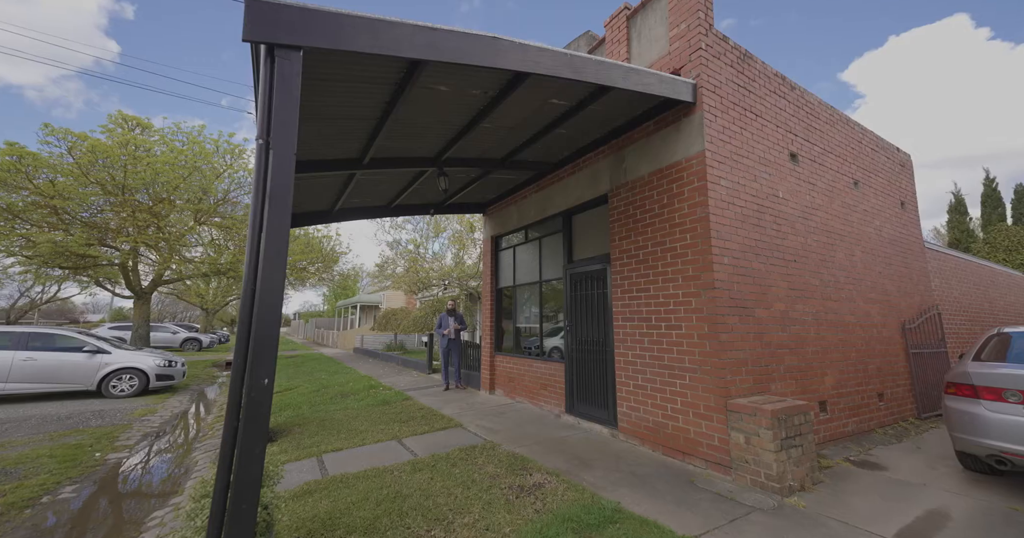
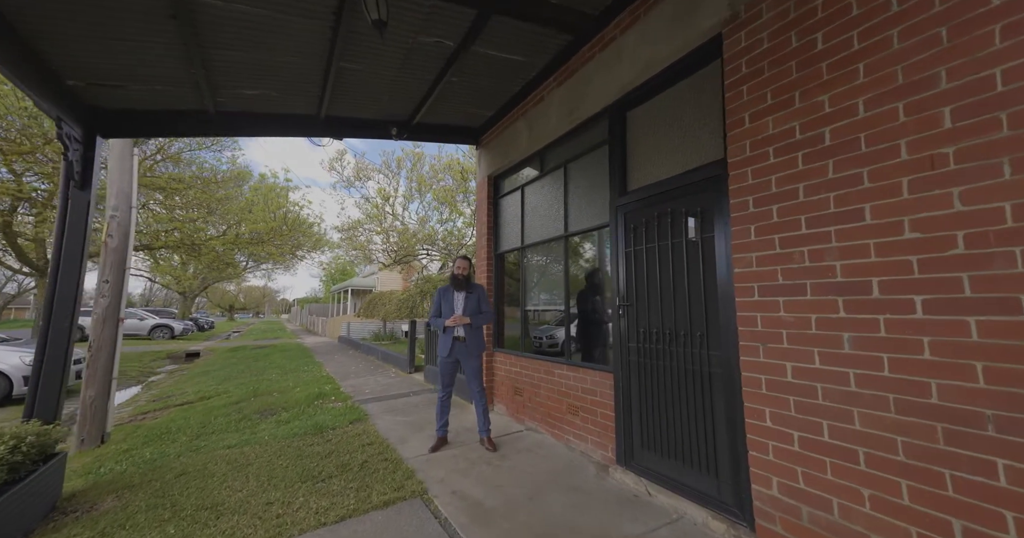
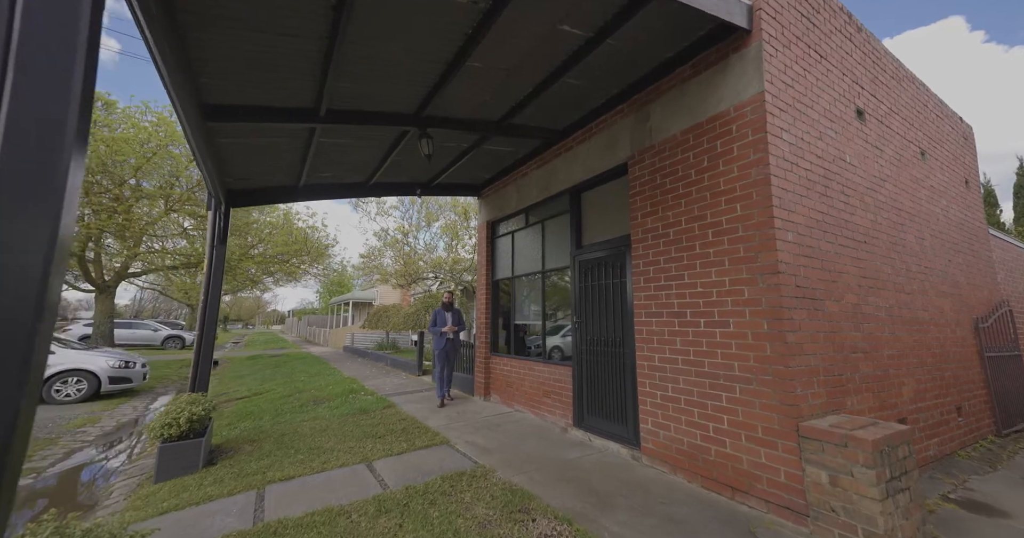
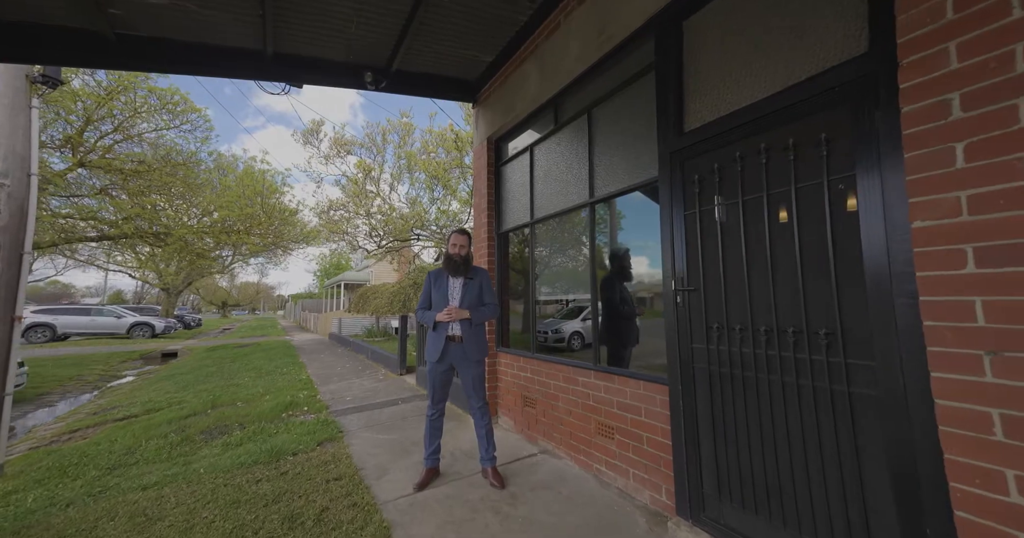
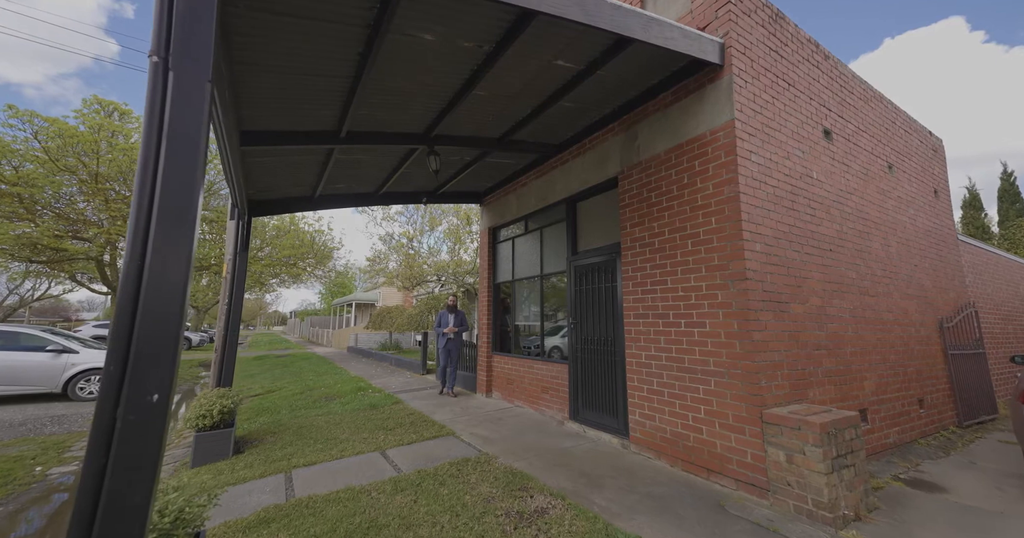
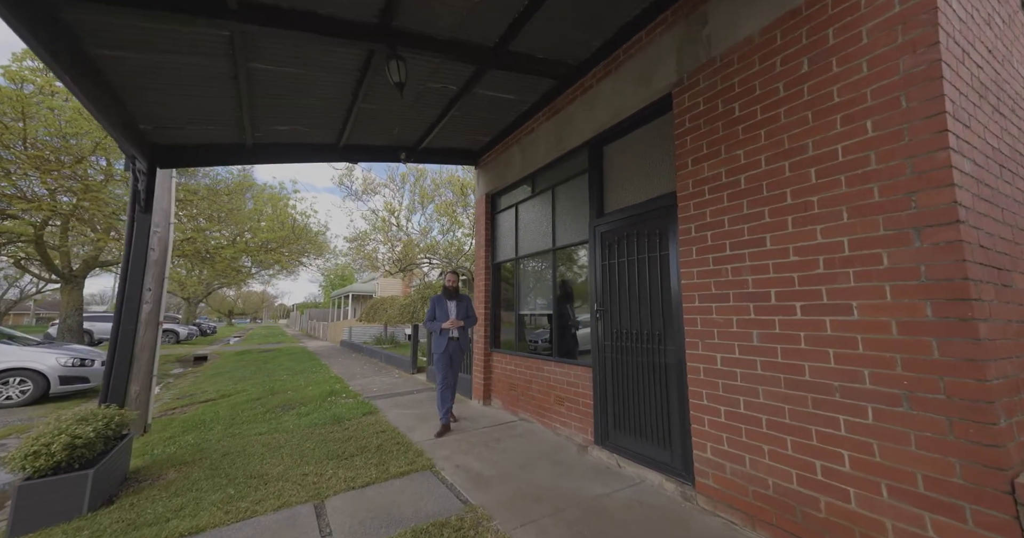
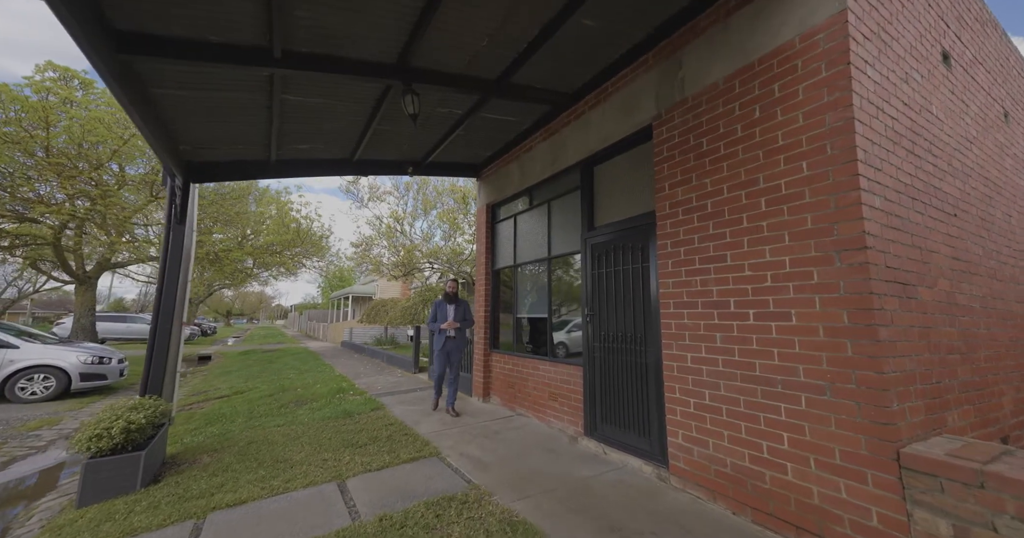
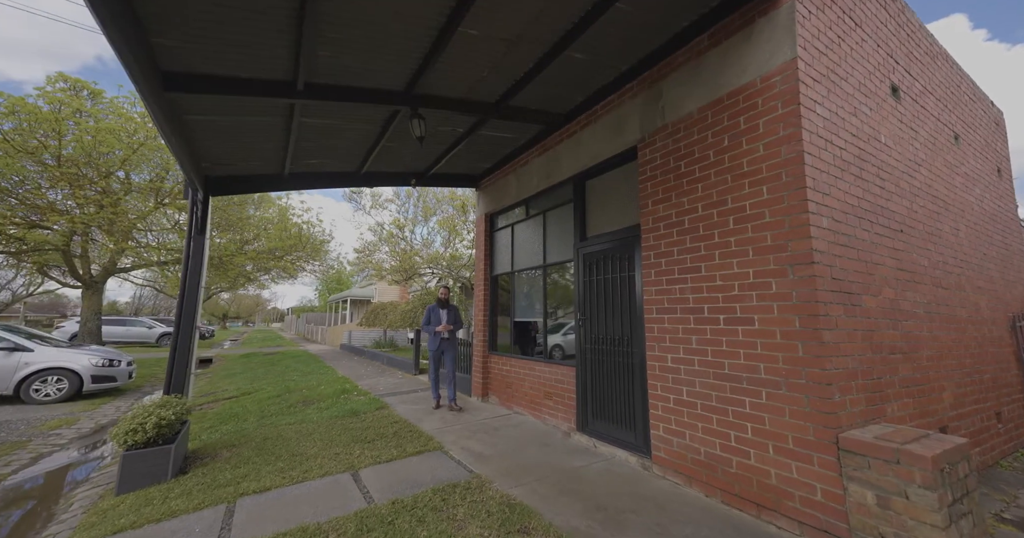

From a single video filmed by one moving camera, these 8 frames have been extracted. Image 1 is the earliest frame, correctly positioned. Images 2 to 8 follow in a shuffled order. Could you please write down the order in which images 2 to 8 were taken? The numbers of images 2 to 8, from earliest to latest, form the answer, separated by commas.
5, 3, 8, 7, 6, 2, 4
